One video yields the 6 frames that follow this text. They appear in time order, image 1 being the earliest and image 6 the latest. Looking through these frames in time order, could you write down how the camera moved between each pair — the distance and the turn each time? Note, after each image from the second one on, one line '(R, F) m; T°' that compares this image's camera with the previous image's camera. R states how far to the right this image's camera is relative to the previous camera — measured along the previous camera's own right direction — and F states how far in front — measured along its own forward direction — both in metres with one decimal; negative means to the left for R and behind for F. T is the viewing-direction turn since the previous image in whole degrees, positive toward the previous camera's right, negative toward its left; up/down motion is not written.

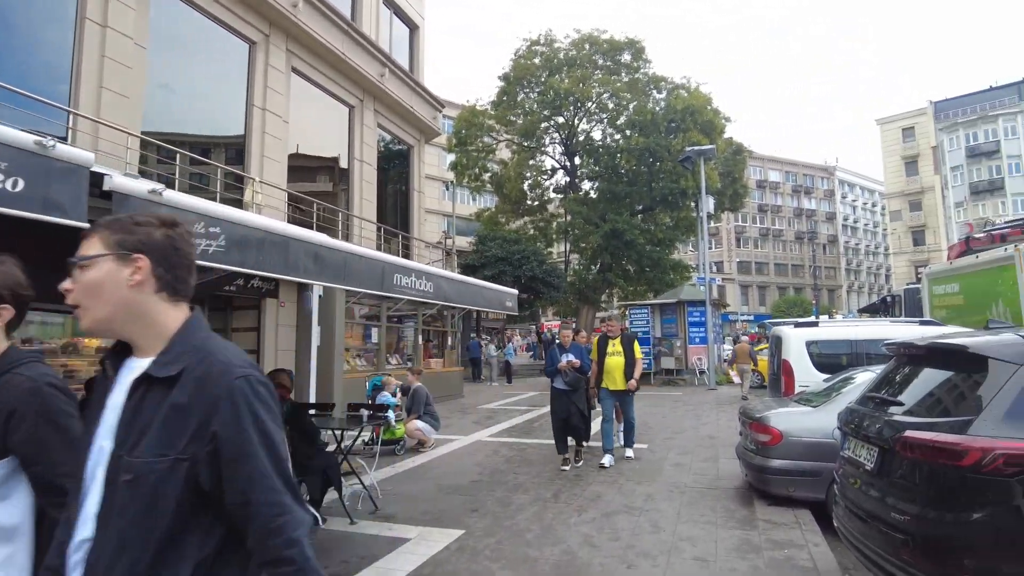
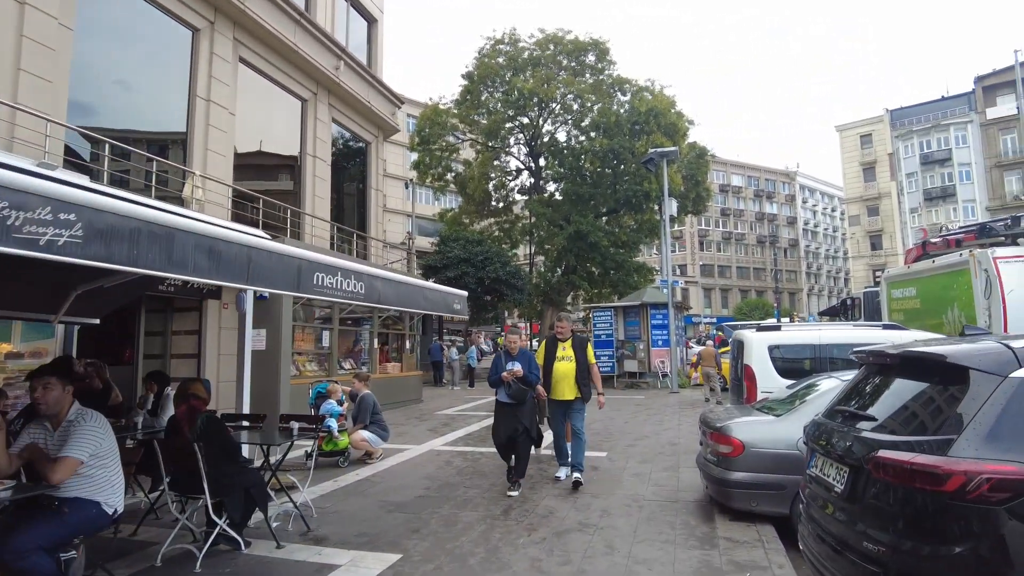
(+0.2, +0.4) m; +3°
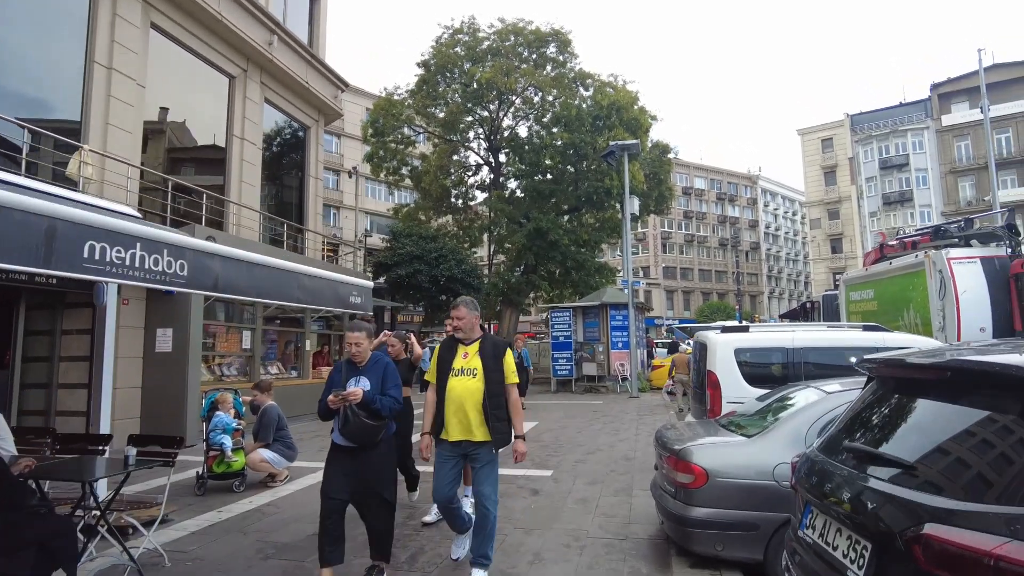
(+0.4, +1.1) m; +3°
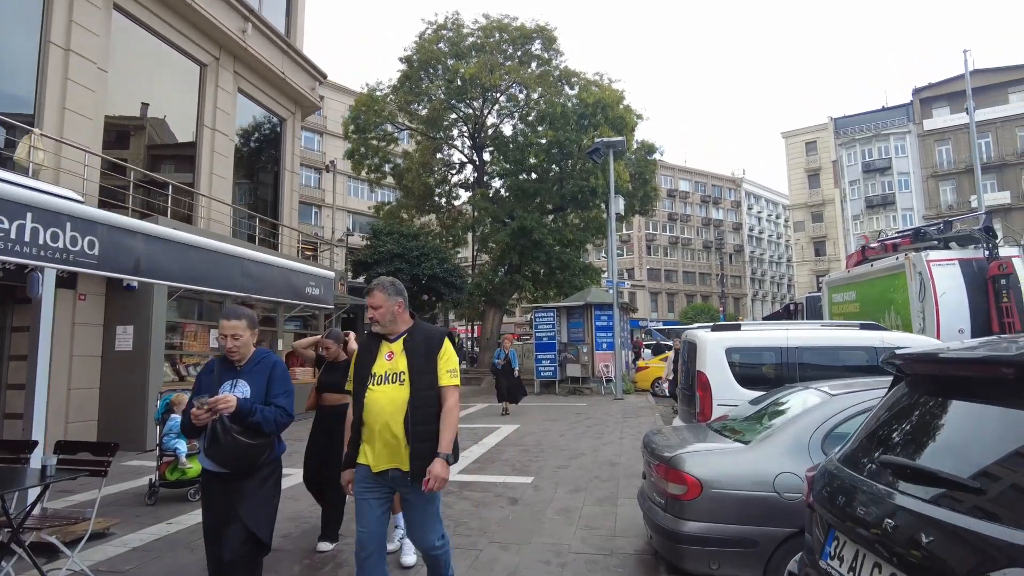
(+0.1, +0.4) m; +1°
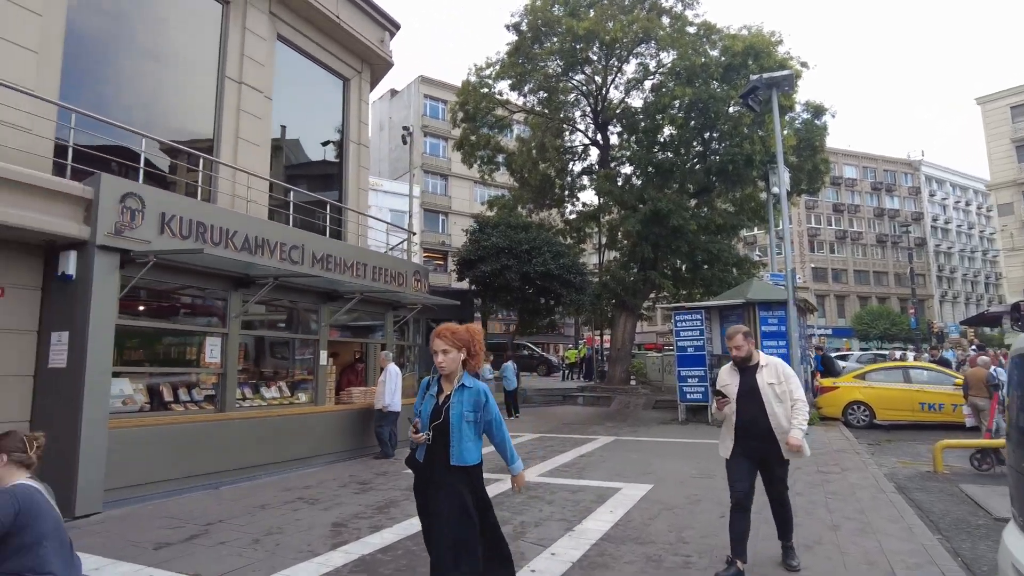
(+0.2, +3.8) m; -12°
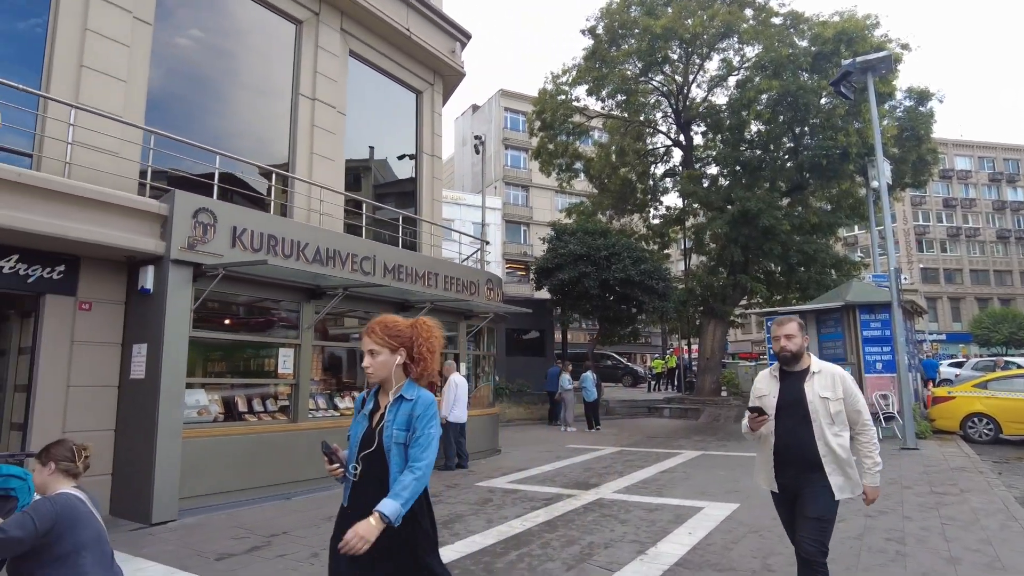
(+0.2, +0.3) m; -8°
